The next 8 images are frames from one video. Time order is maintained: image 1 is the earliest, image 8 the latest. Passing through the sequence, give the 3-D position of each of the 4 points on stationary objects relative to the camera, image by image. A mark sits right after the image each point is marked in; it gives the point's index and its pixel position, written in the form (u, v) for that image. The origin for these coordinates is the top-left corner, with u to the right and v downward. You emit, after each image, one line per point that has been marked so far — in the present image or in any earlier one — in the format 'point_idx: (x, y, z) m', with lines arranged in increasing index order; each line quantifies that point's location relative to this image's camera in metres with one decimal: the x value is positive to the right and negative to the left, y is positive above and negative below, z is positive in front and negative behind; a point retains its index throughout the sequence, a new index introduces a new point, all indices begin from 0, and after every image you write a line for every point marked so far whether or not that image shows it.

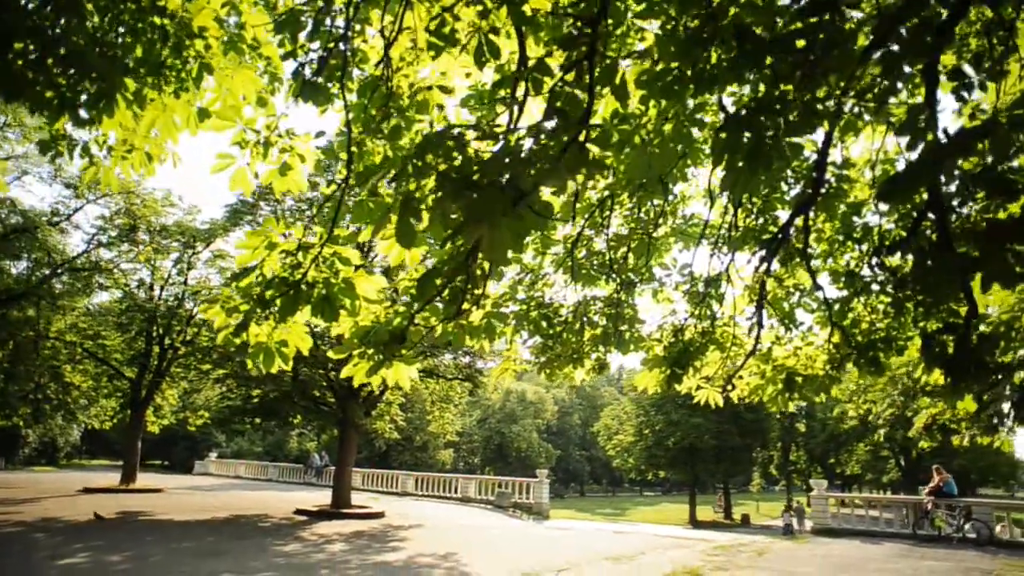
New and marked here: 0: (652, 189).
0: (+1.3, +0.9, +6.0) m
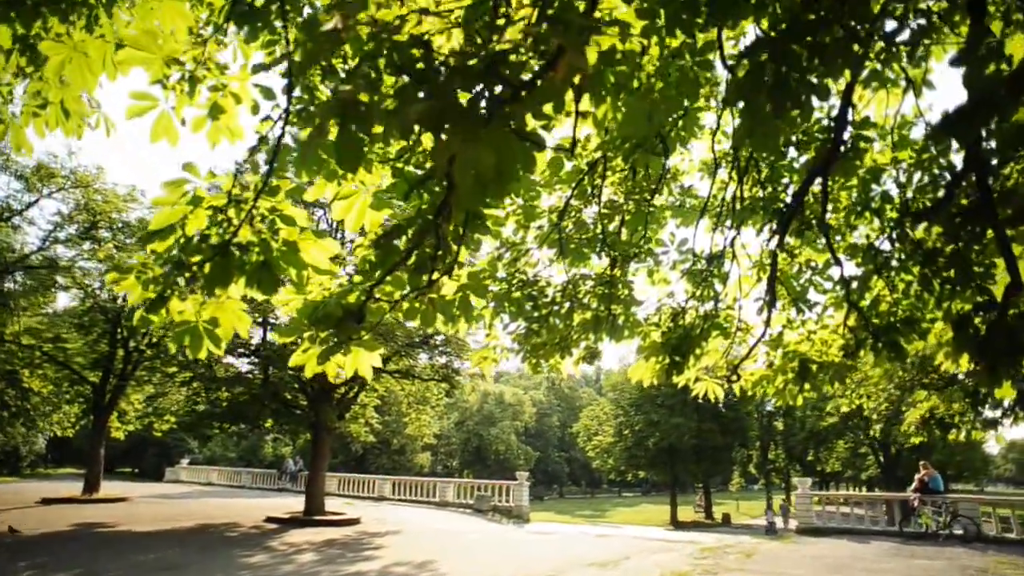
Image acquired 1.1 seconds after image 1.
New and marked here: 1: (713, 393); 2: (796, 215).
0: (+1.1, +1.1, +5.3) m
1: (+2.2, -1.2, +7.5) m
2: (+2.3, +0.6, +5.5) m
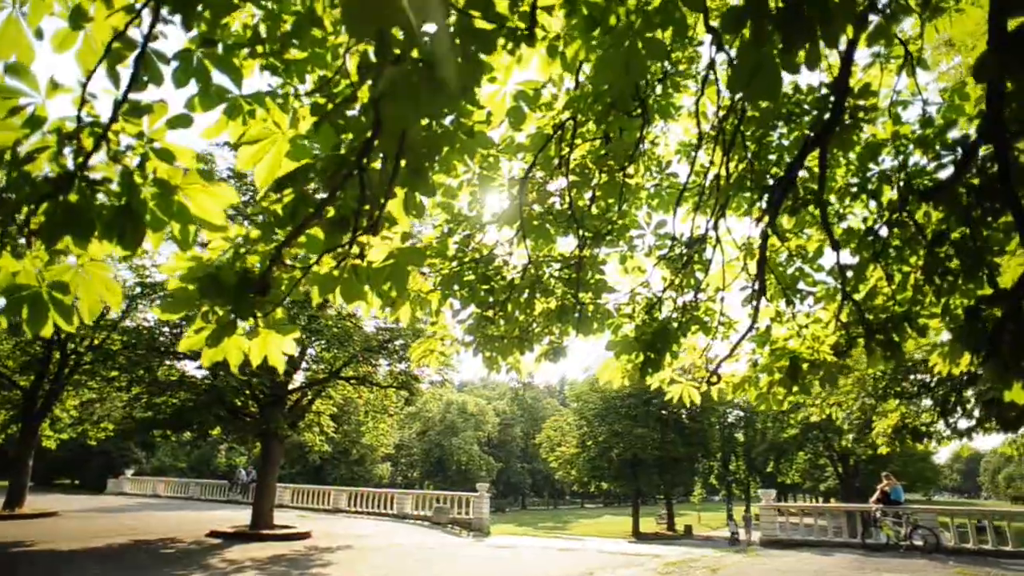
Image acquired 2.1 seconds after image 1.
0: (+0.8, +1.2, +4.6) m
1: (+1.8, -1.1, +6.8) m
2: (+2.0, +0.7, +4.9) m
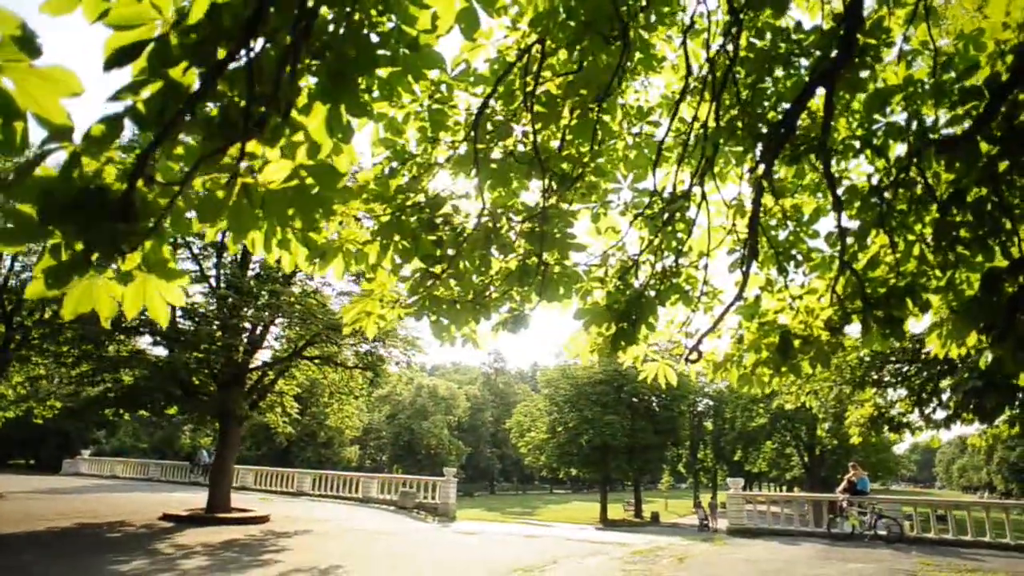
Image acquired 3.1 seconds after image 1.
0: (+0.5, +1.5, +3.9) m
1: (+1.4, -0.8, +6.2) m
2: (+1.7, +0.9, +4.2) m
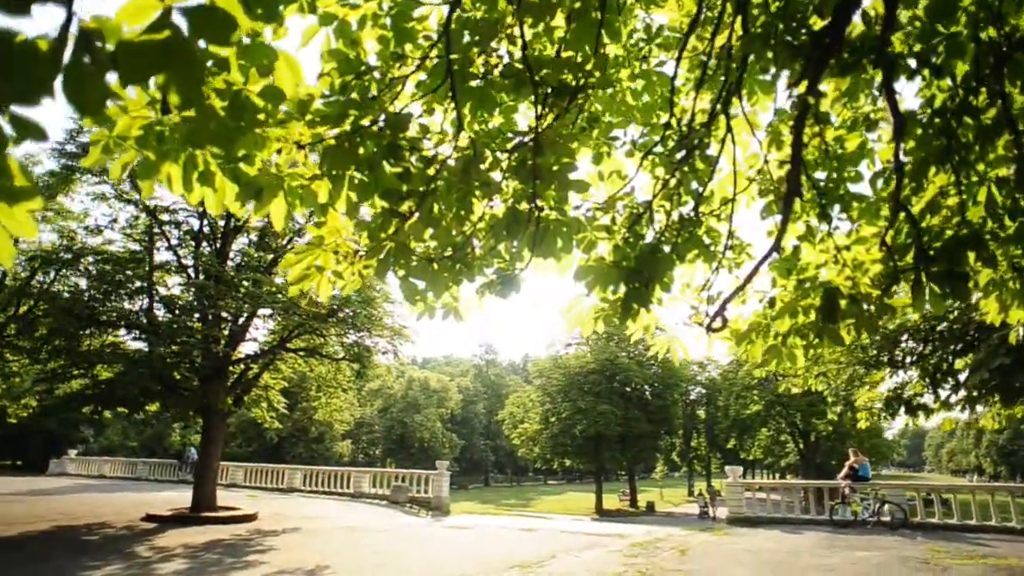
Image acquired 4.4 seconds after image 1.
0: (+0.4, +1.8, +3.0) m
1: (+1.3, -0.5, +5.4) m
2: (+1.6, +1.2, +3.4) m
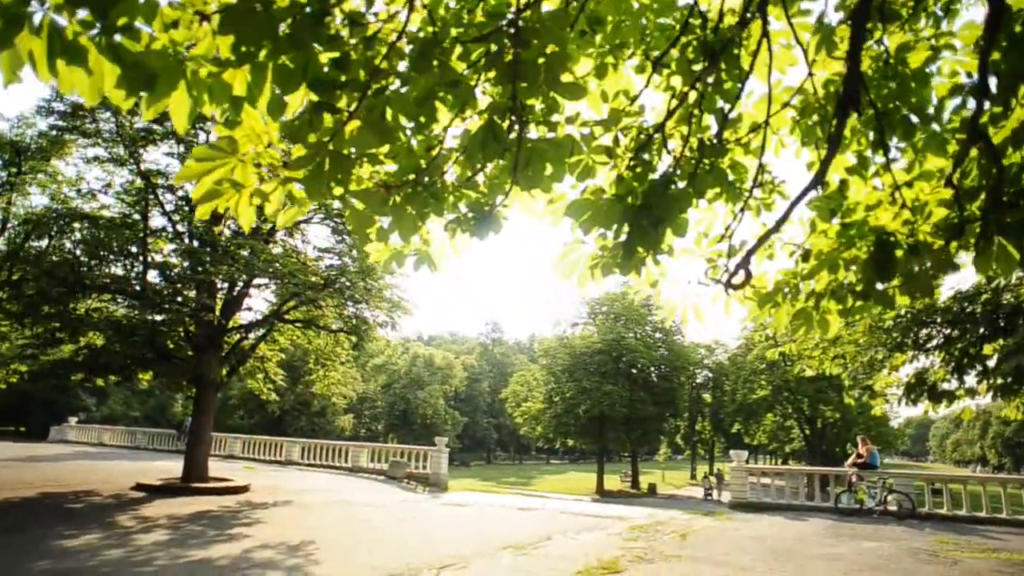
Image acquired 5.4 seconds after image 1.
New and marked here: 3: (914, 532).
0: (+0.4, +2.0, +2.2) m
1: (+1.2, -0.2, +4.7) m
2: (+1.5, +1.5, +2.6) m
3: (+10.6, -6.4, +17.8) m
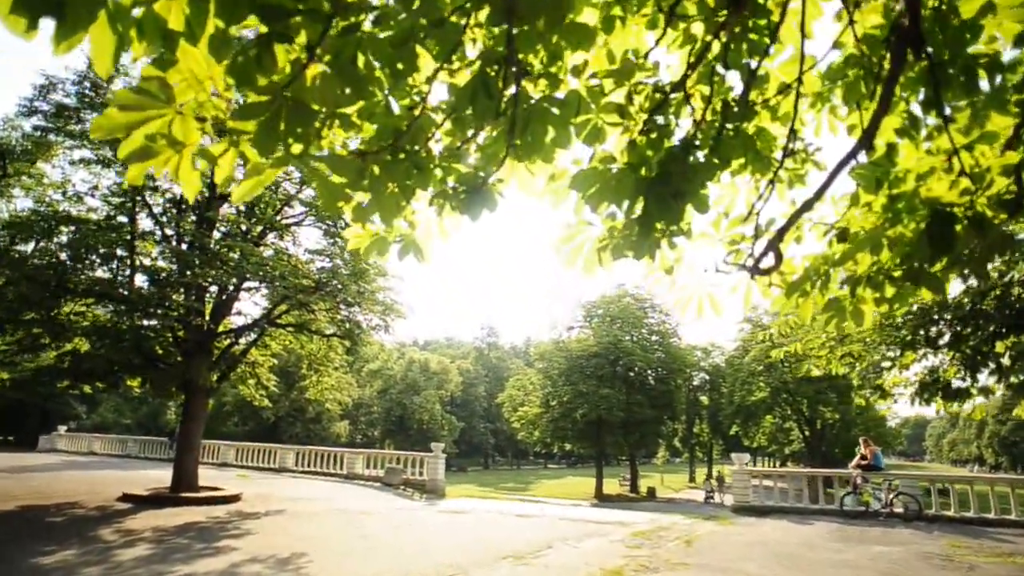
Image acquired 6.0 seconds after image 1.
0: (+0.4, +2.1, +1.8) m
1: (+1.2, -0.2, +4.3) m
2: (+1.5, +1.5, +2.2) m
3: (+10.5, -6.4, +17.4) m
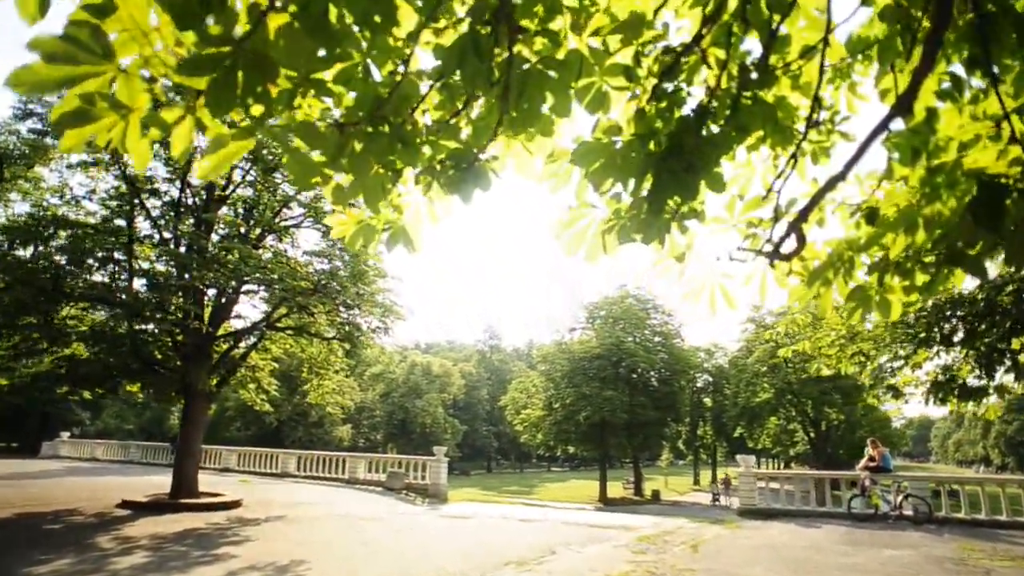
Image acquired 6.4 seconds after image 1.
0: (+0.3, +2.1, +1.5) m
1: (+1.2, -0.1, +4.0) m
2: (+1.5, +1.6, +1.9) m
3: (+10.6, -6.3, +17.0) m
